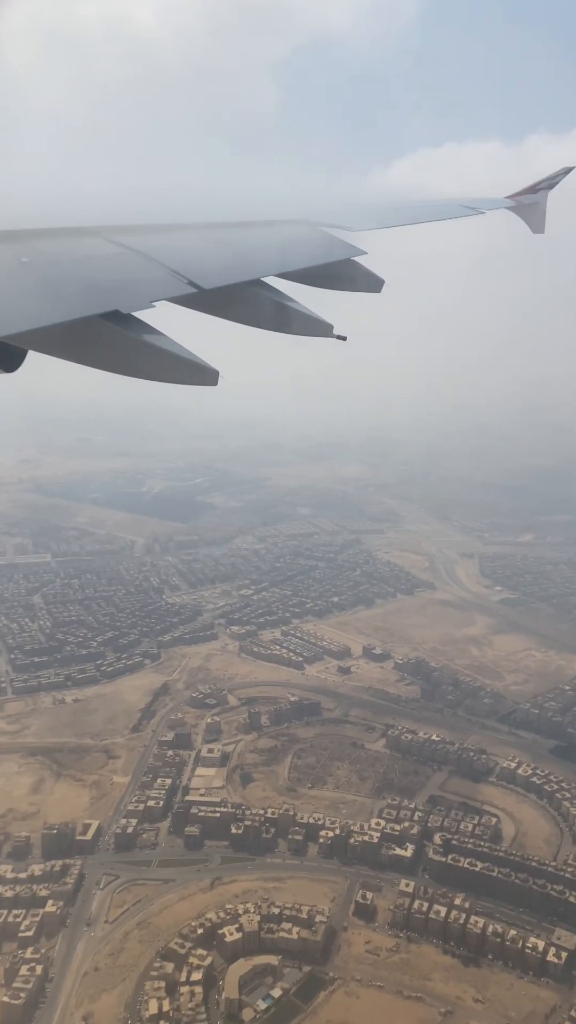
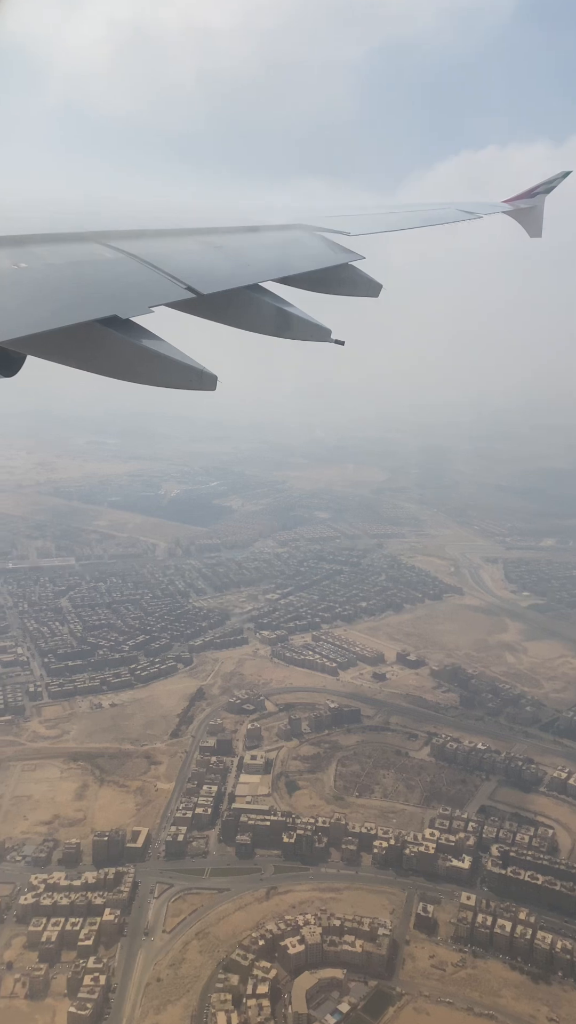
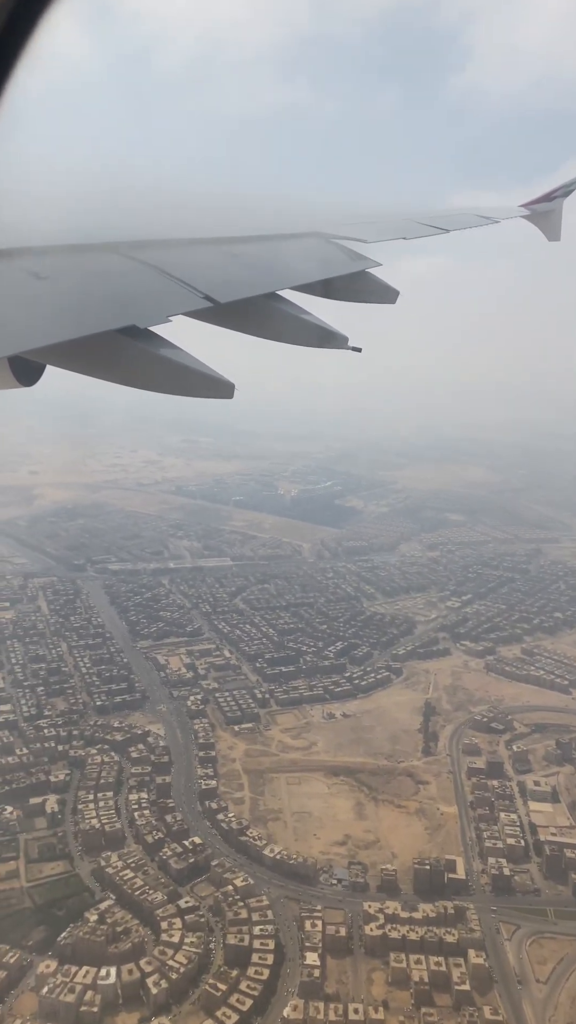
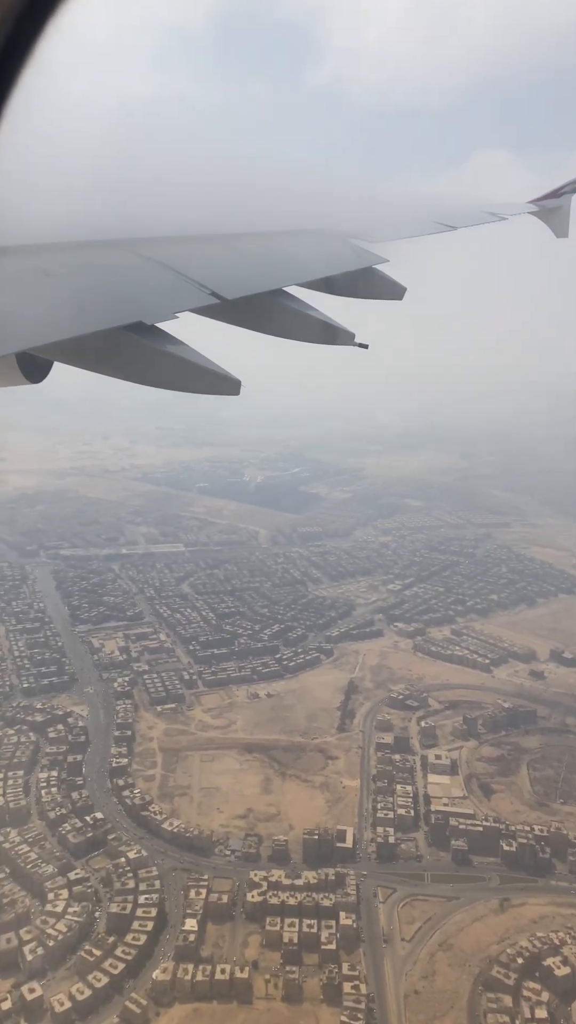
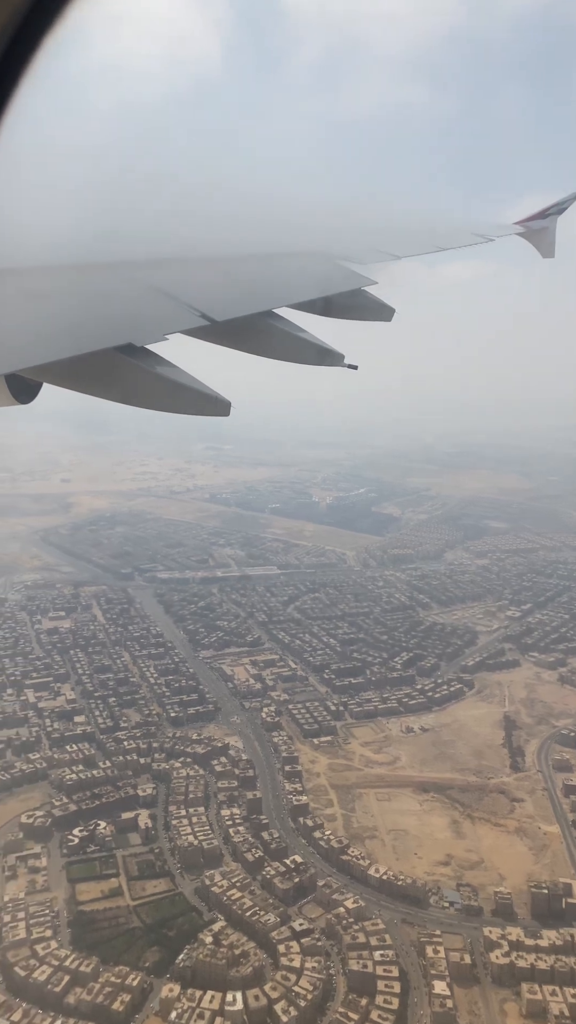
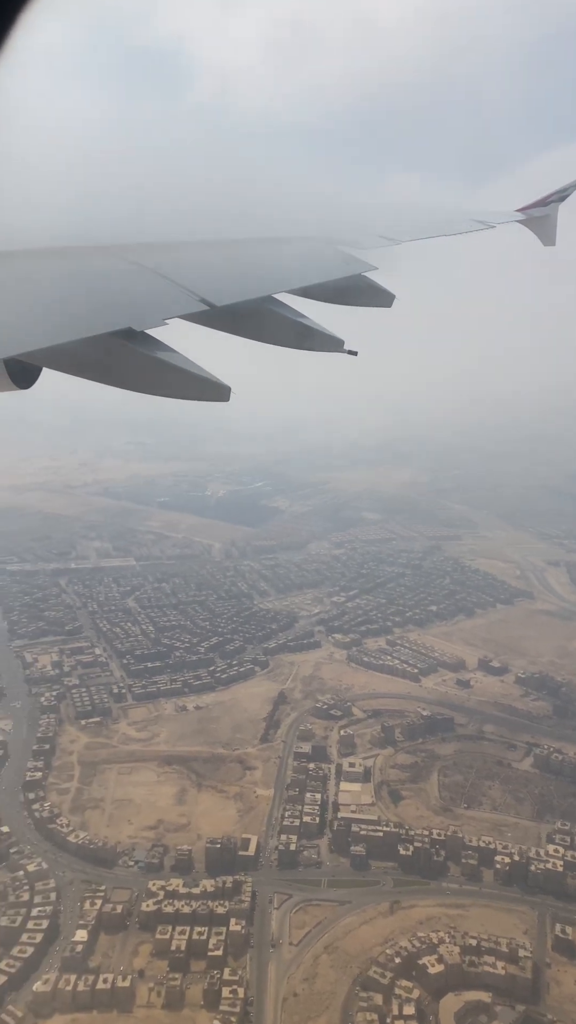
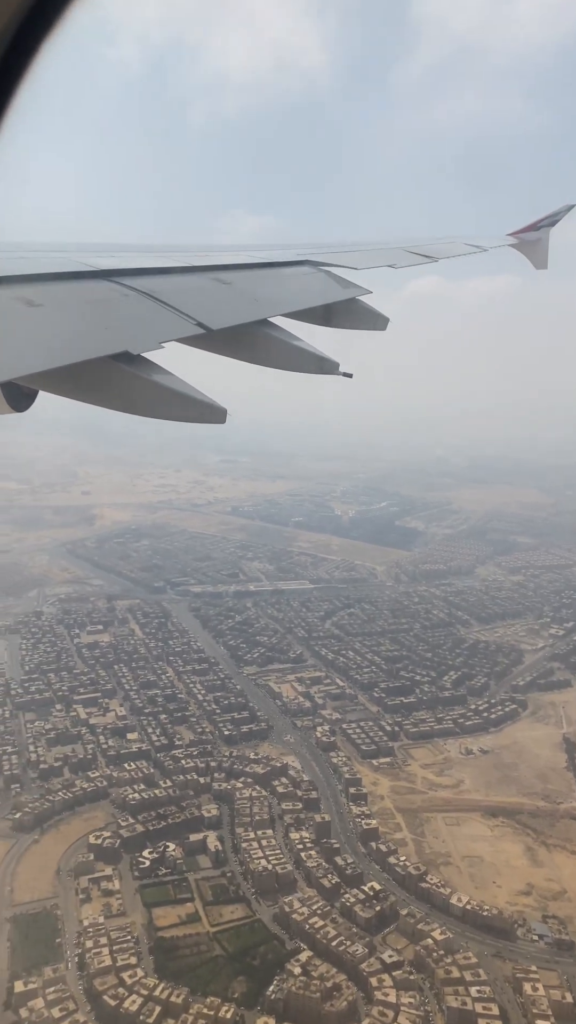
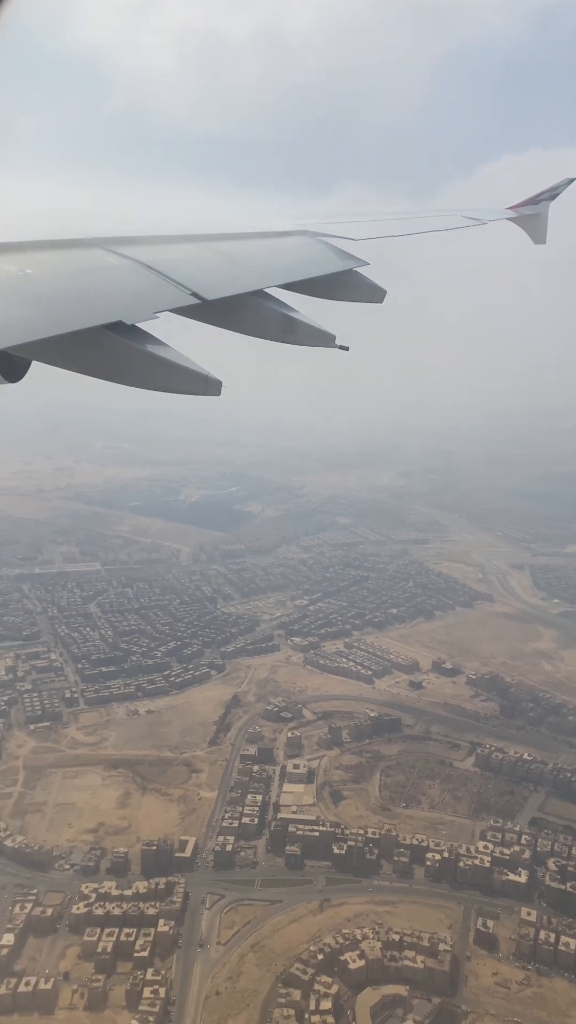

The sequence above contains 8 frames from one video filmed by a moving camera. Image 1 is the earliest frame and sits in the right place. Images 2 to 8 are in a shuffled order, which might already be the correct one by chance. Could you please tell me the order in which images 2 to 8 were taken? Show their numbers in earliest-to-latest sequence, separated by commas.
2, 8, 6, 4, 3, 5, 7
